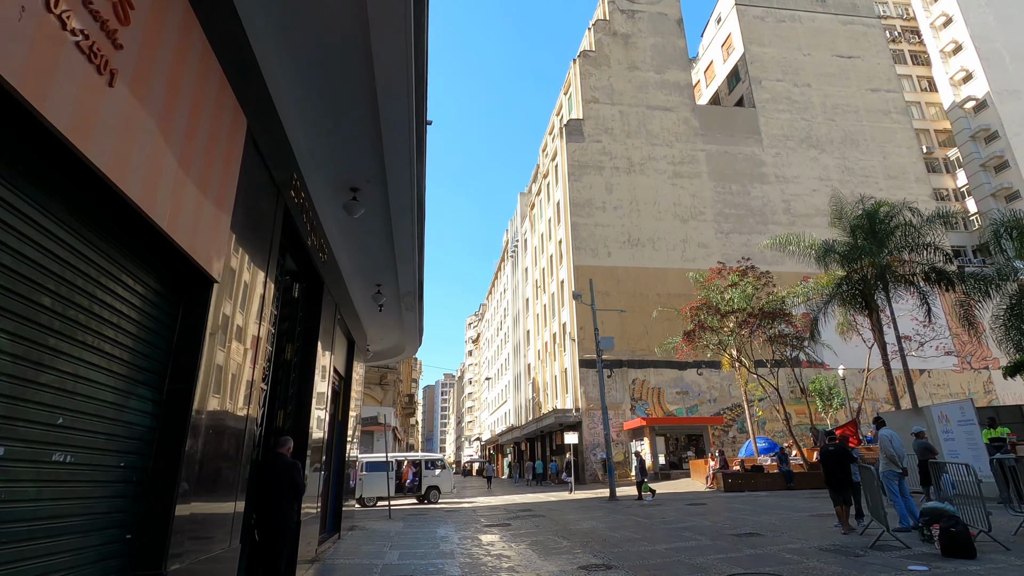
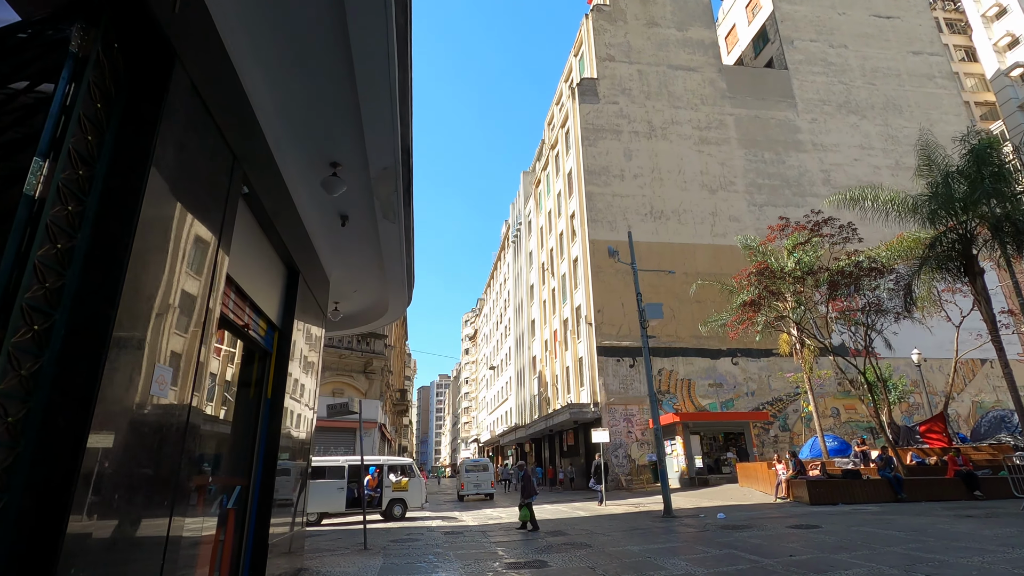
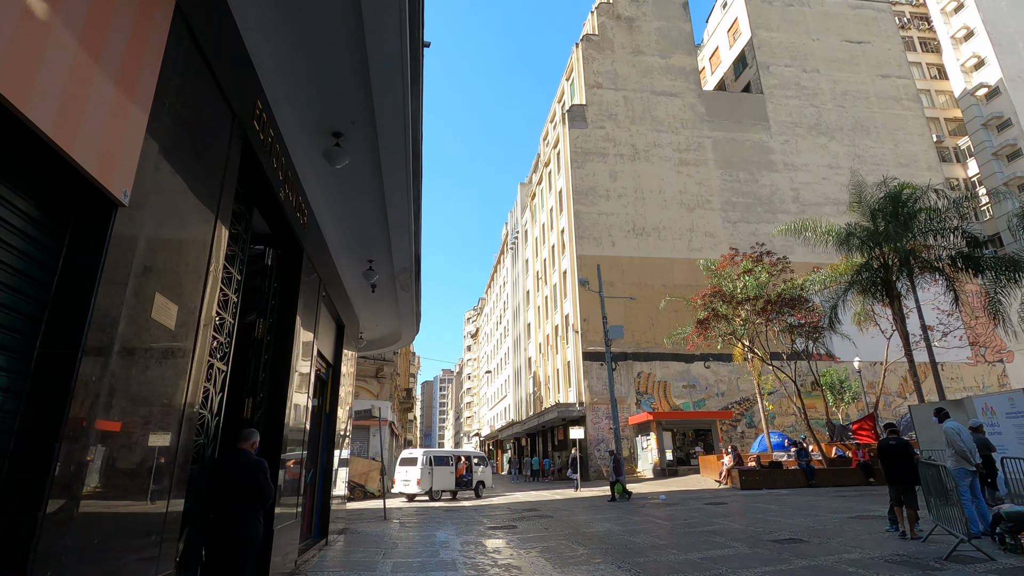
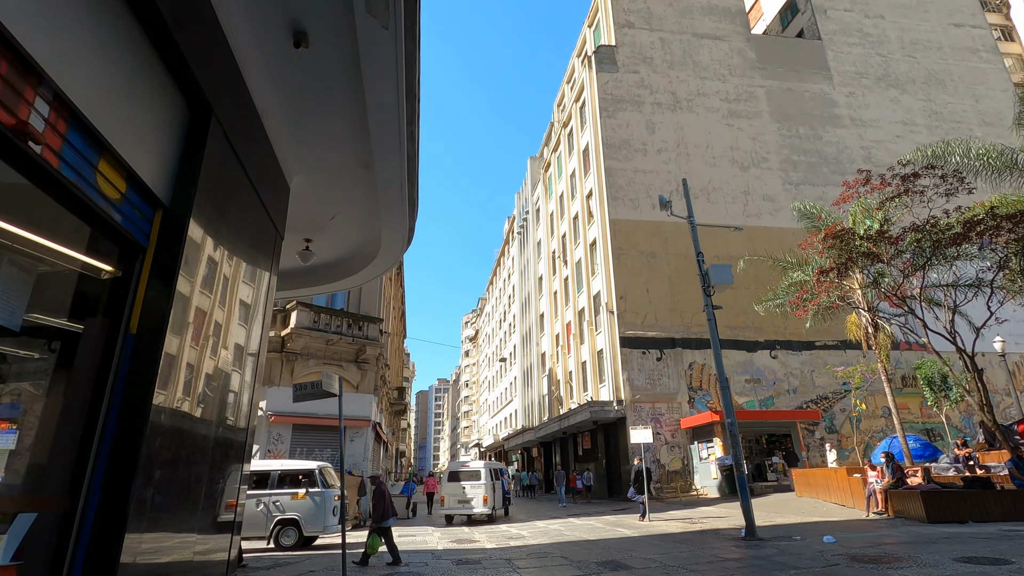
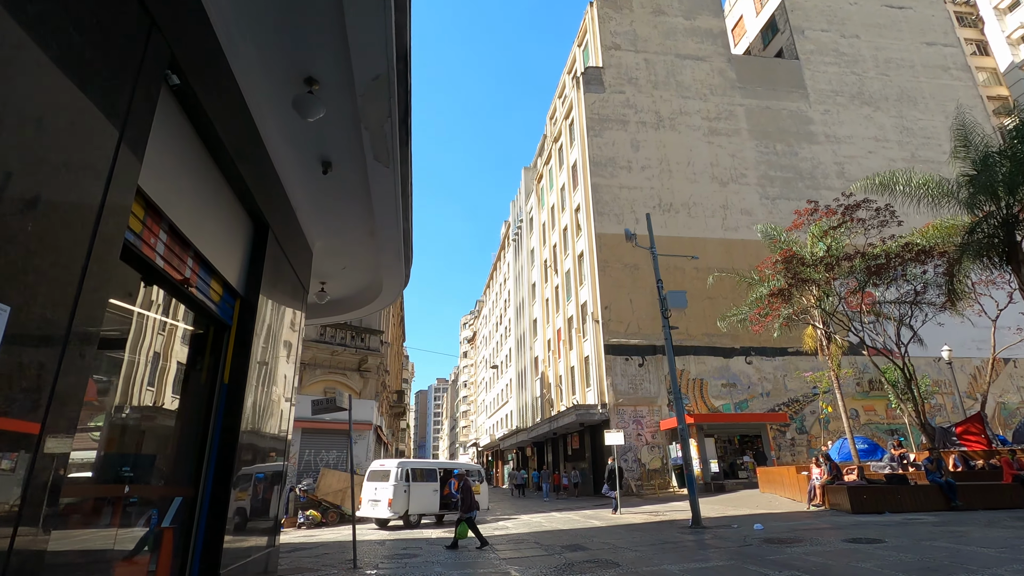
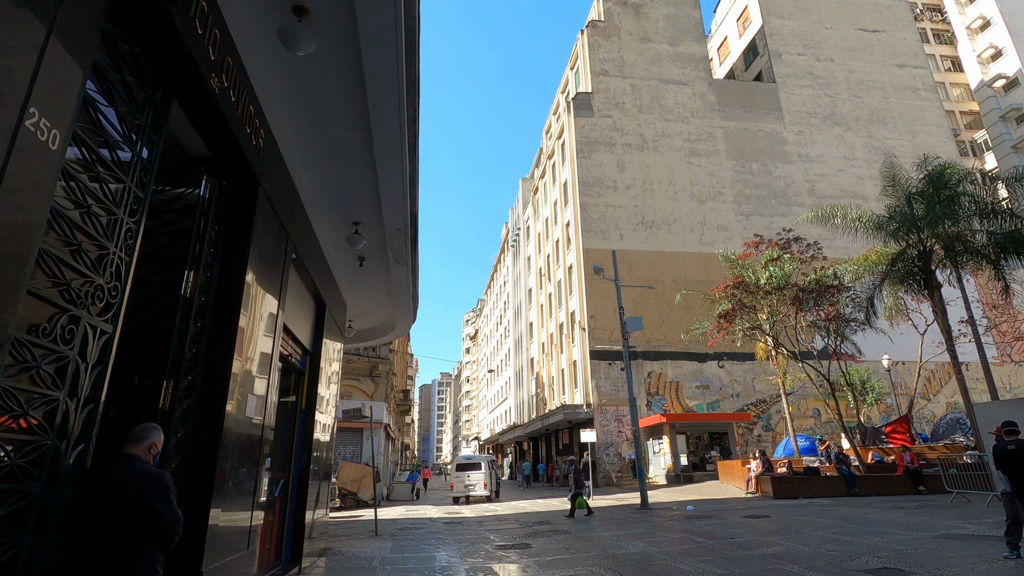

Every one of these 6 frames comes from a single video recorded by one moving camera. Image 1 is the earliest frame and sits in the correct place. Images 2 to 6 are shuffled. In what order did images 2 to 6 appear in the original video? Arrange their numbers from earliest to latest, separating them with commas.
3, 6, 2, 5, 4
